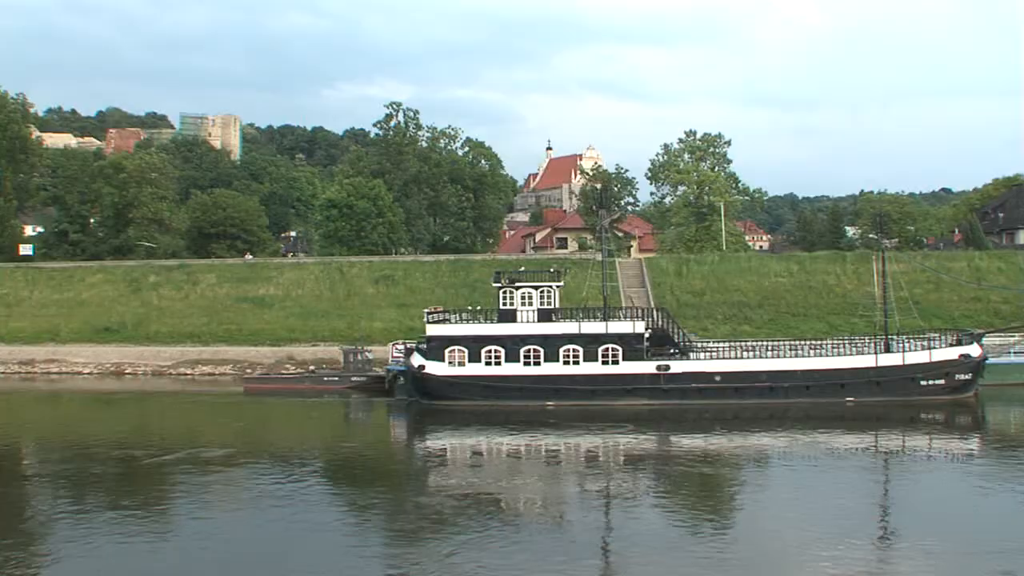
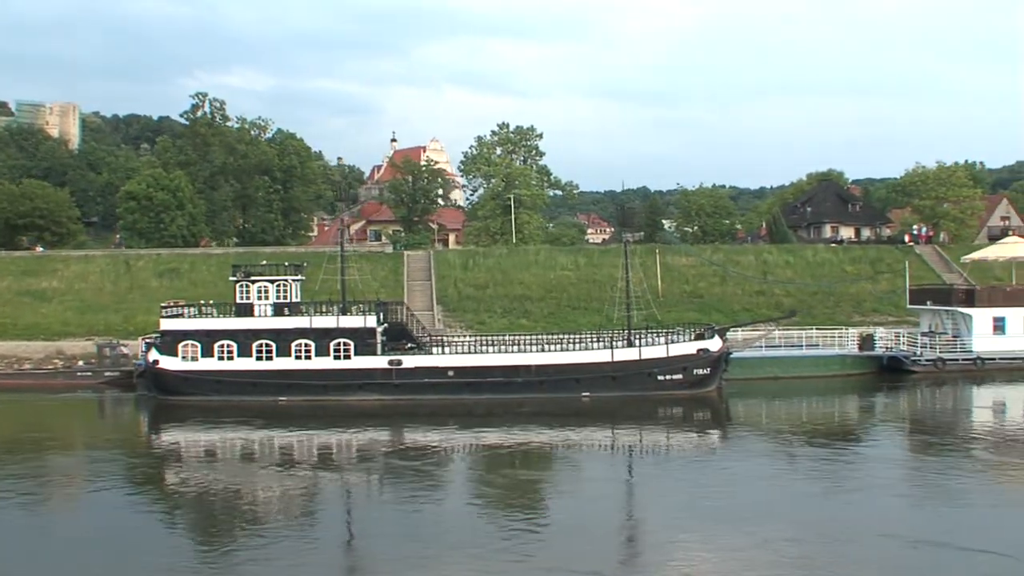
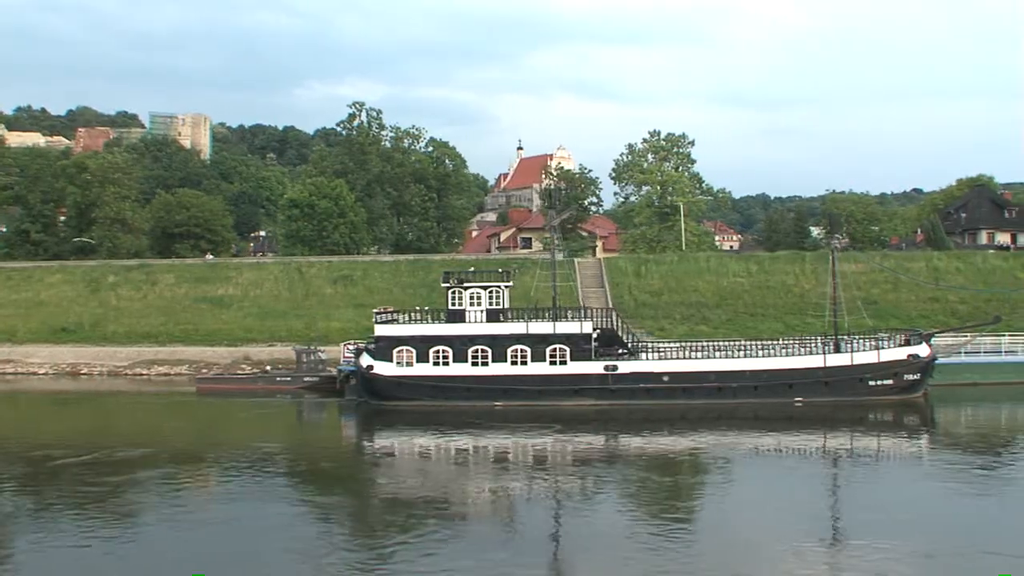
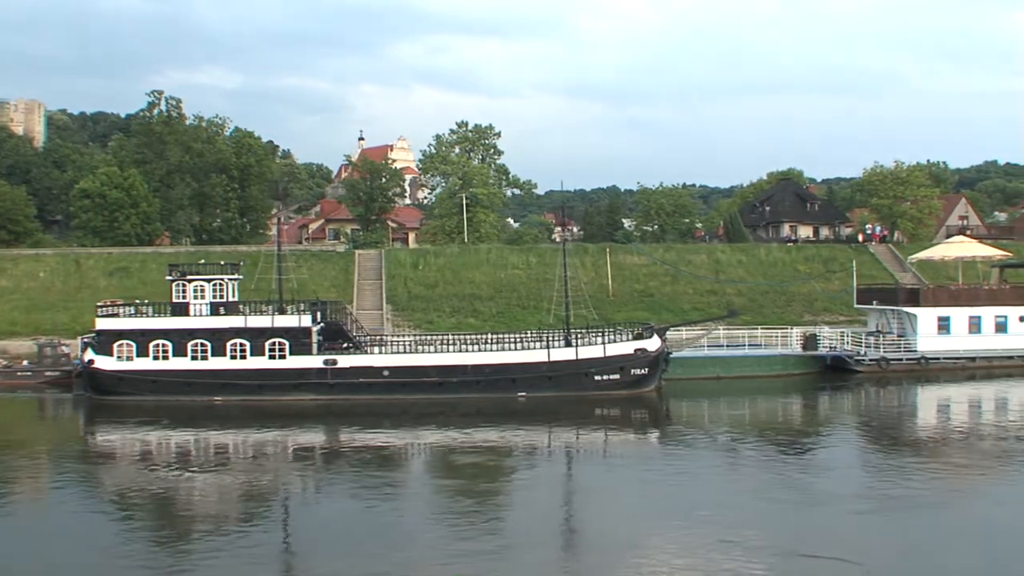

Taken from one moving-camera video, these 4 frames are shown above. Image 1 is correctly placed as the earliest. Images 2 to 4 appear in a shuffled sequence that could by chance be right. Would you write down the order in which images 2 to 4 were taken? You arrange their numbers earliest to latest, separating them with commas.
3, 2, 4
